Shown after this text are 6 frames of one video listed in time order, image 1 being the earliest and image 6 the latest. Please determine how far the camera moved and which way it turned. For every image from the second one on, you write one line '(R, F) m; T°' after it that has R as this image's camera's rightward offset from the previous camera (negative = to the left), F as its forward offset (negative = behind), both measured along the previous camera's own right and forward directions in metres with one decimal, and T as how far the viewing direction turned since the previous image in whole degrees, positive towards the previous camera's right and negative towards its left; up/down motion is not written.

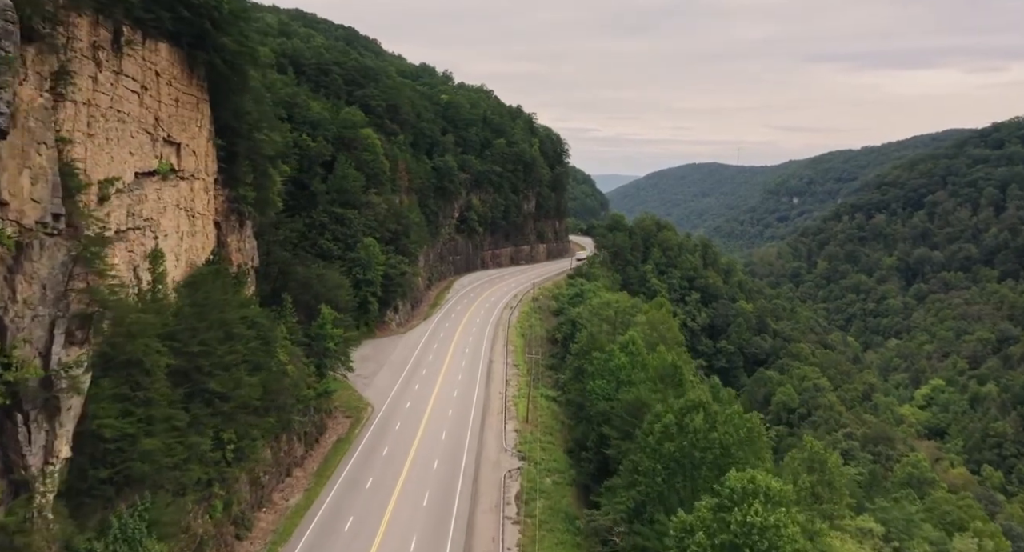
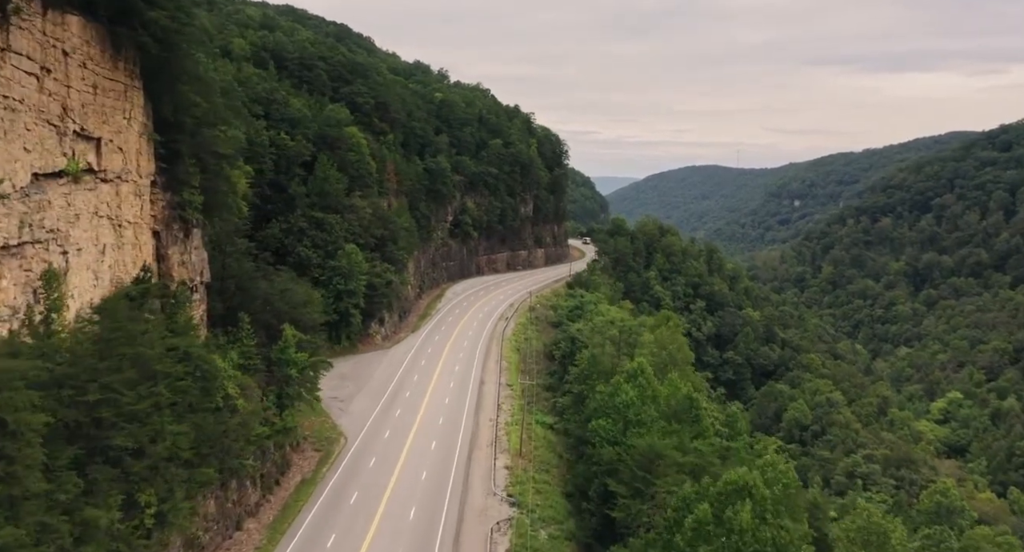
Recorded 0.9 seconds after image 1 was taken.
(+0.4, +5.1) m; 0°
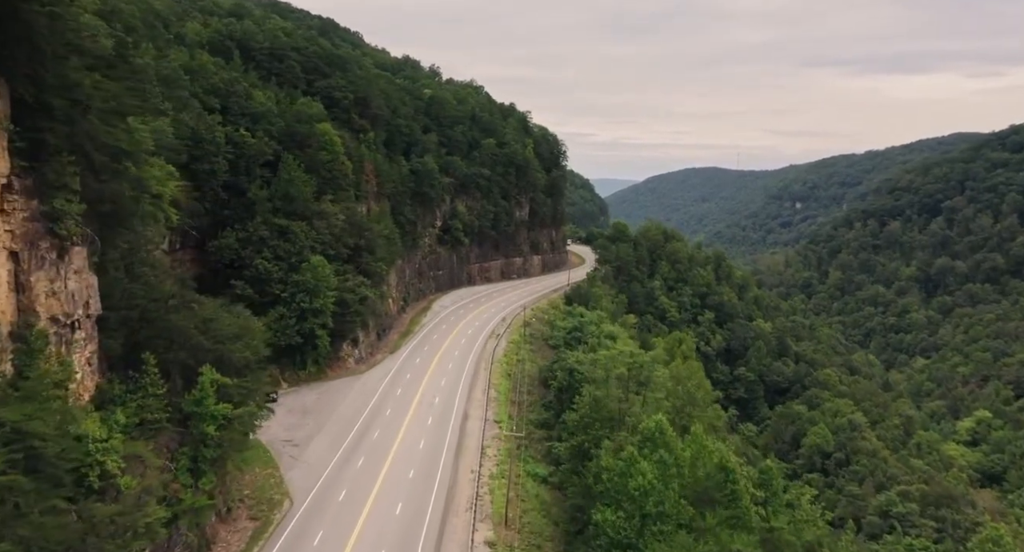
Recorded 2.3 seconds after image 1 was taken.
(+0.7, +7.5) m; 0°
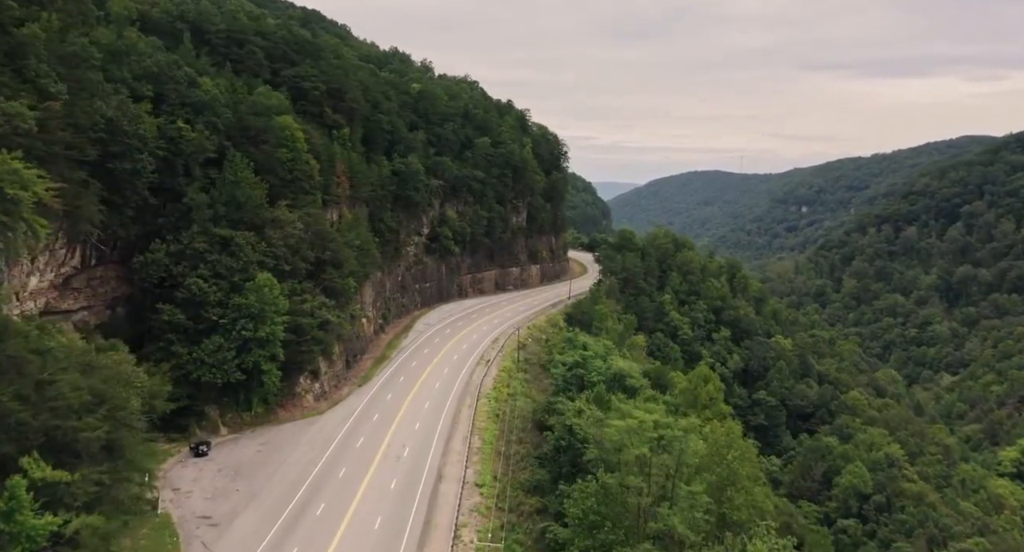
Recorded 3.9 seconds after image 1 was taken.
(+0.8, +9.1) m; 0°
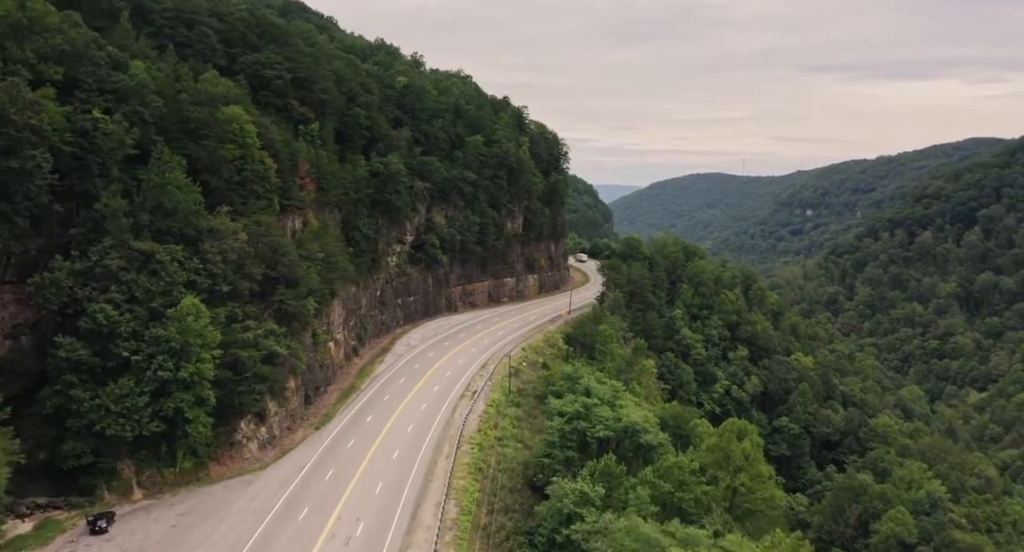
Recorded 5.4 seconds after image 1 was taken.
(+0.7, +8.4) m; 0°
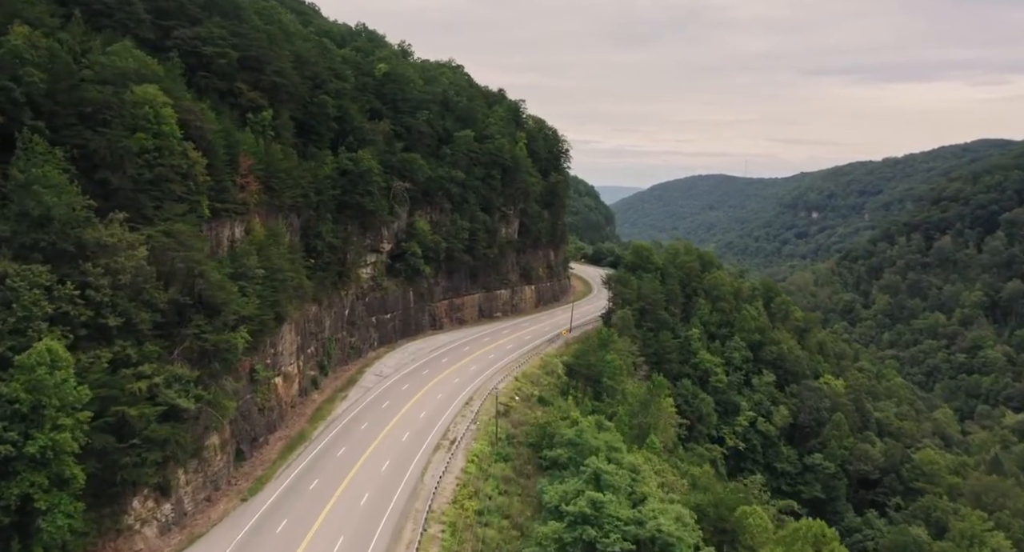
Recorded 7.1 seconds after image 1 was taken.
(+0.7, +9.7) m; 0°
